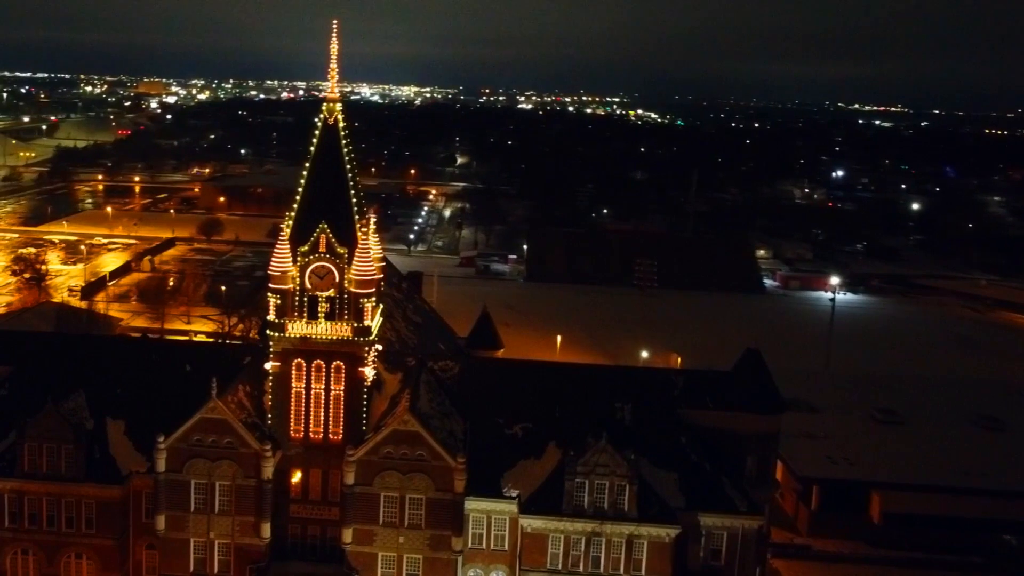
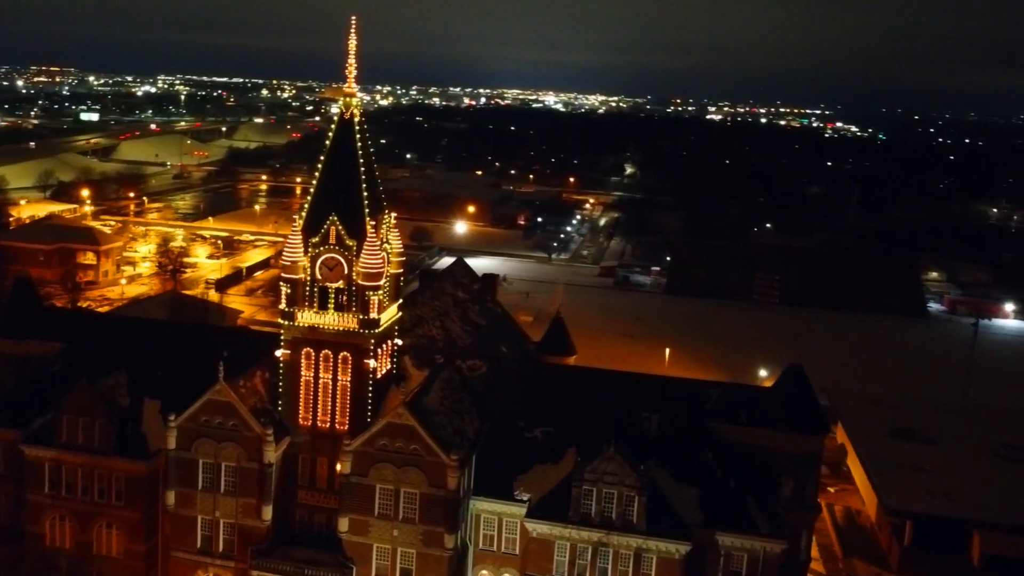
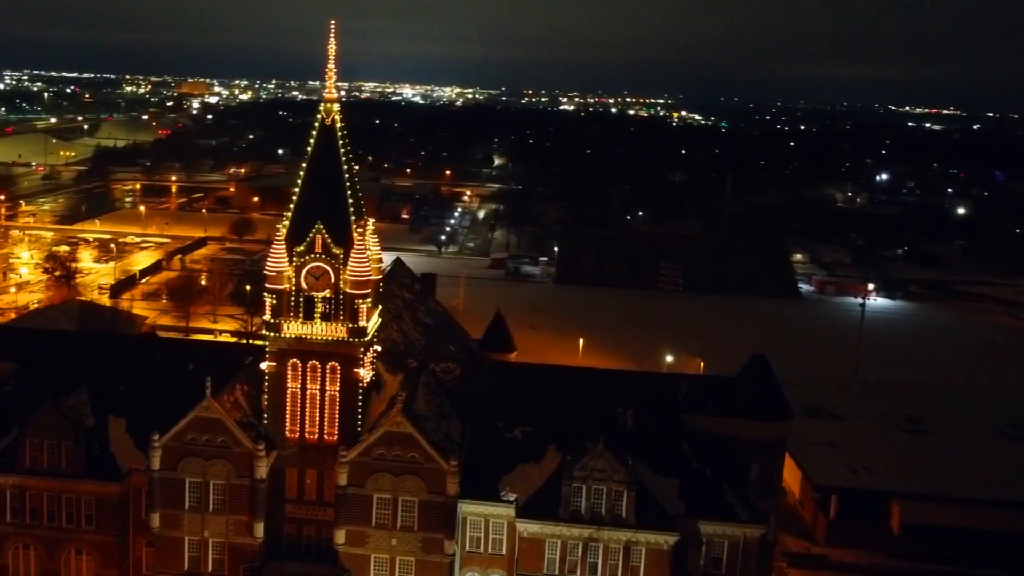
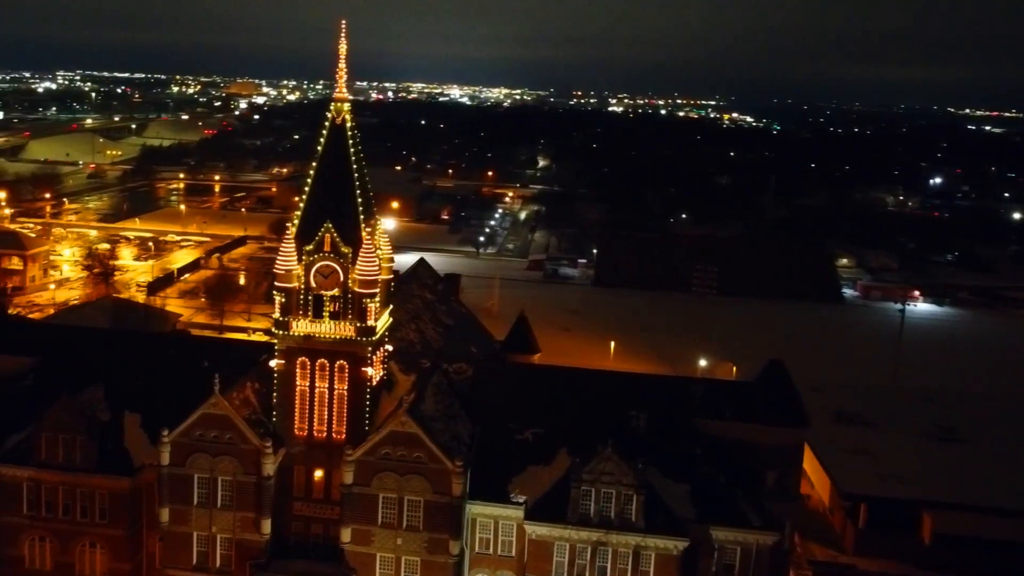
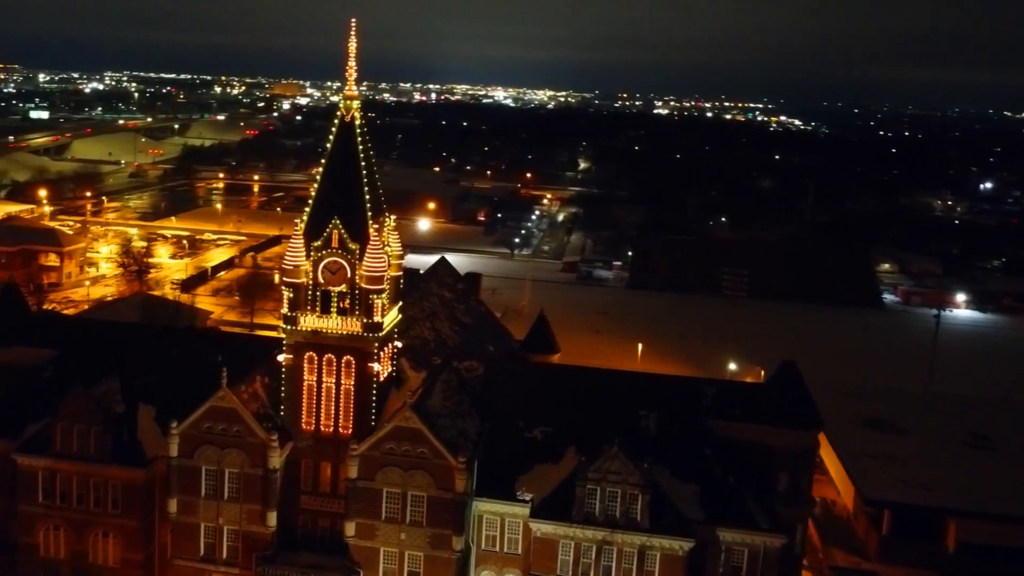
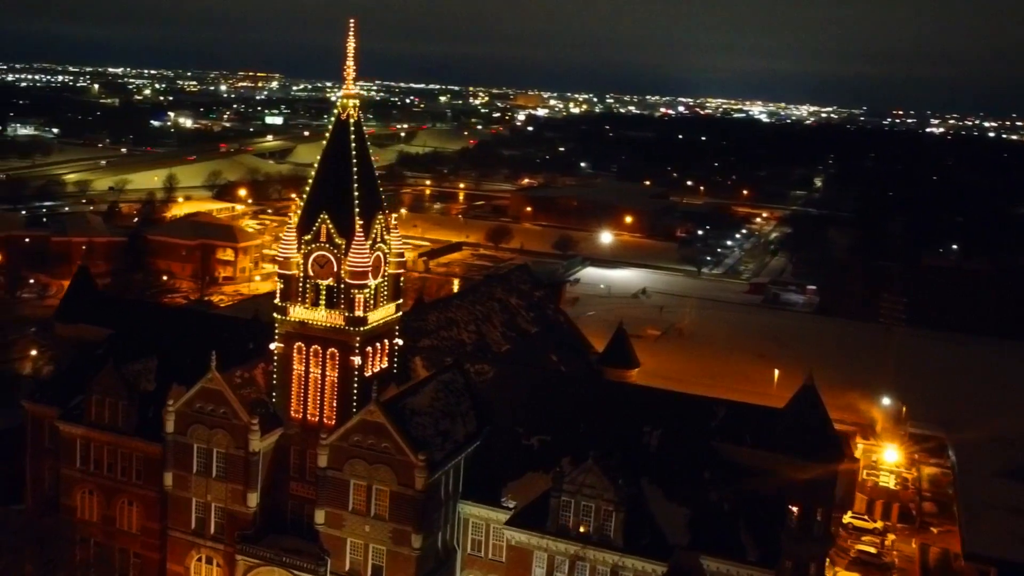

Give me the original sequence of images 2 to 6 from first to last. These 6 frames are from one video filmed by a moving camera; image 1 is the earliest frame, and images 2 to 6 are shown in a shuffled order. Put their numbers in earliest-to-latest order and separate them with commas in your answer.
3, 4, 5, 2, 6
